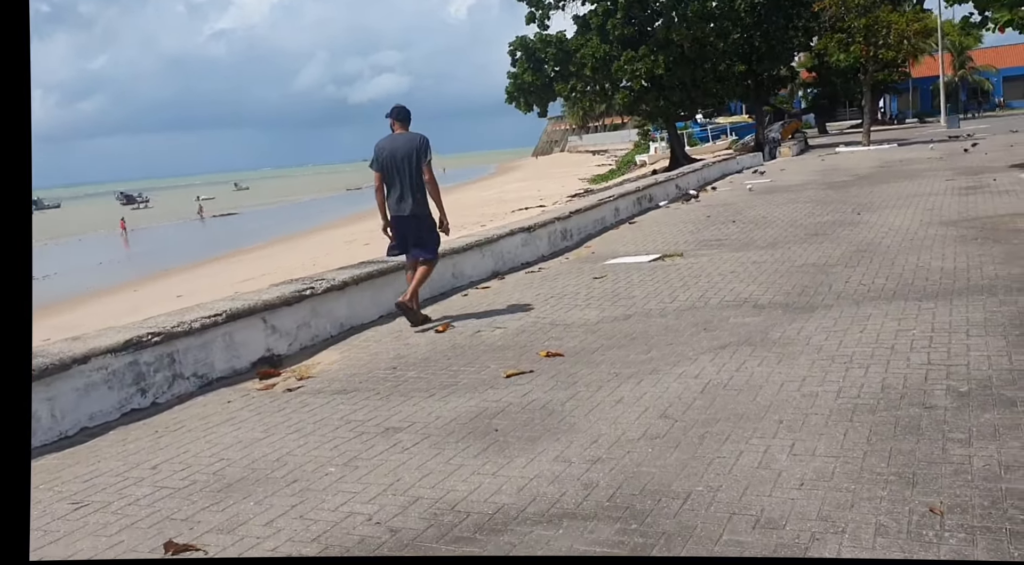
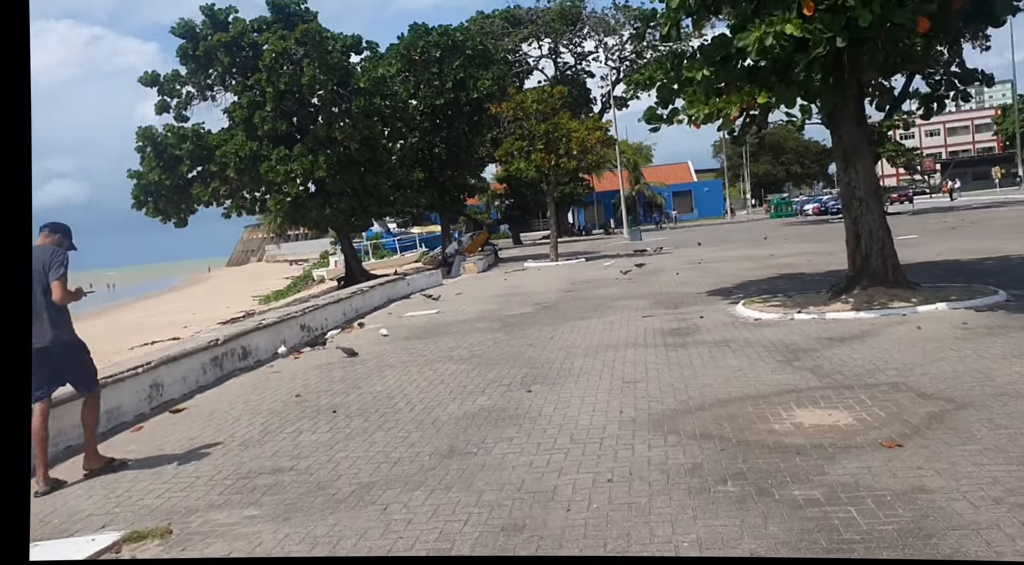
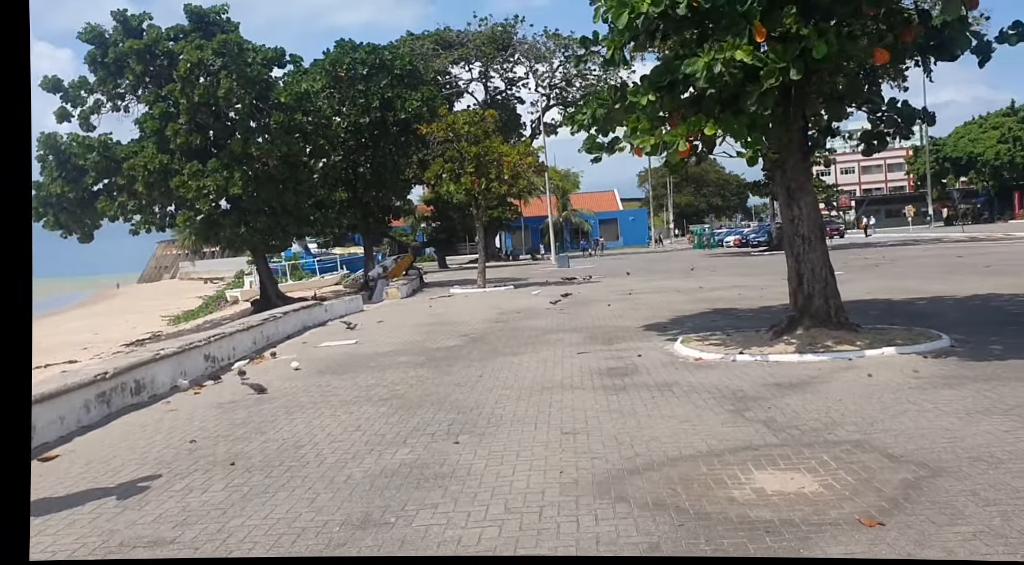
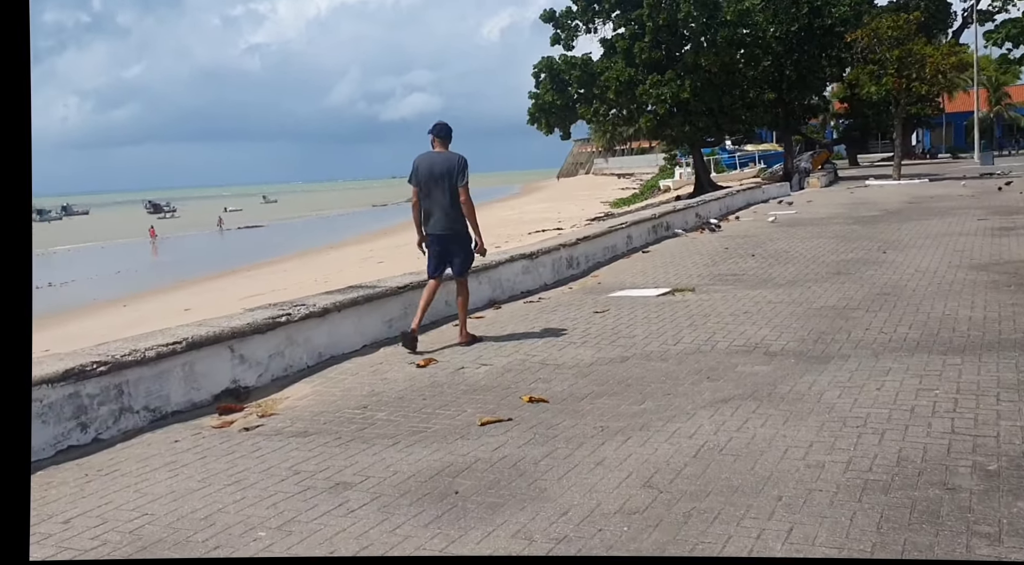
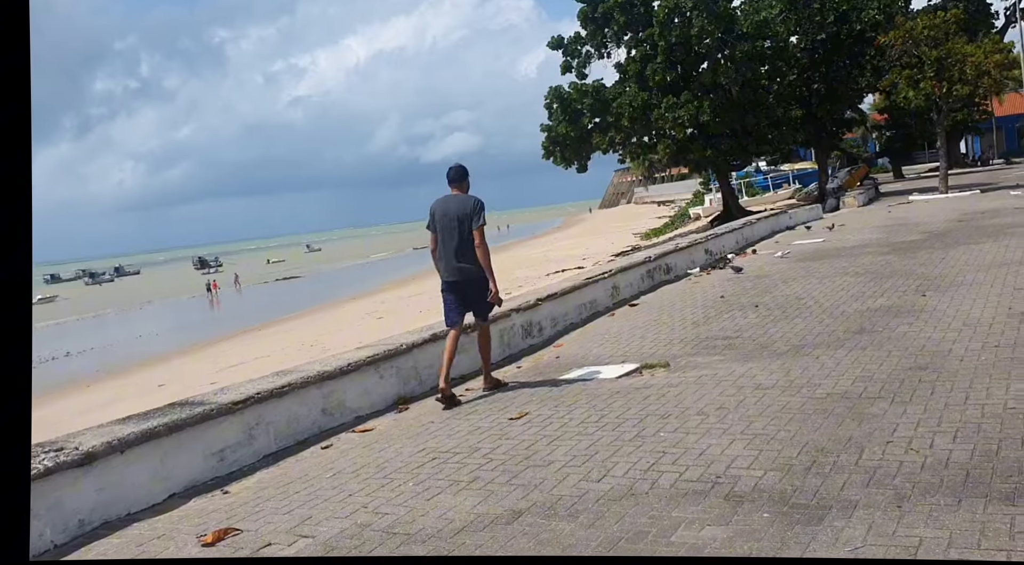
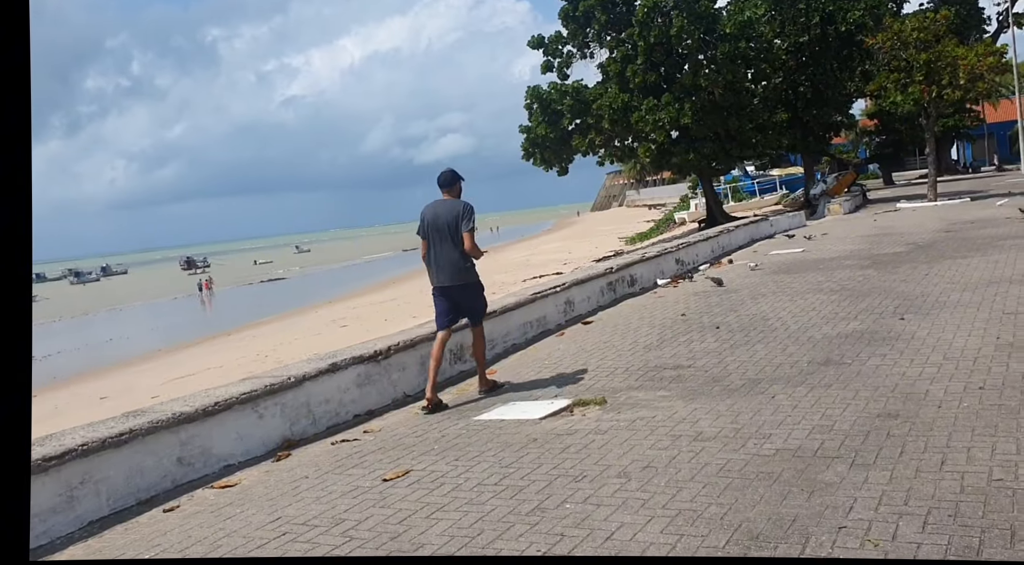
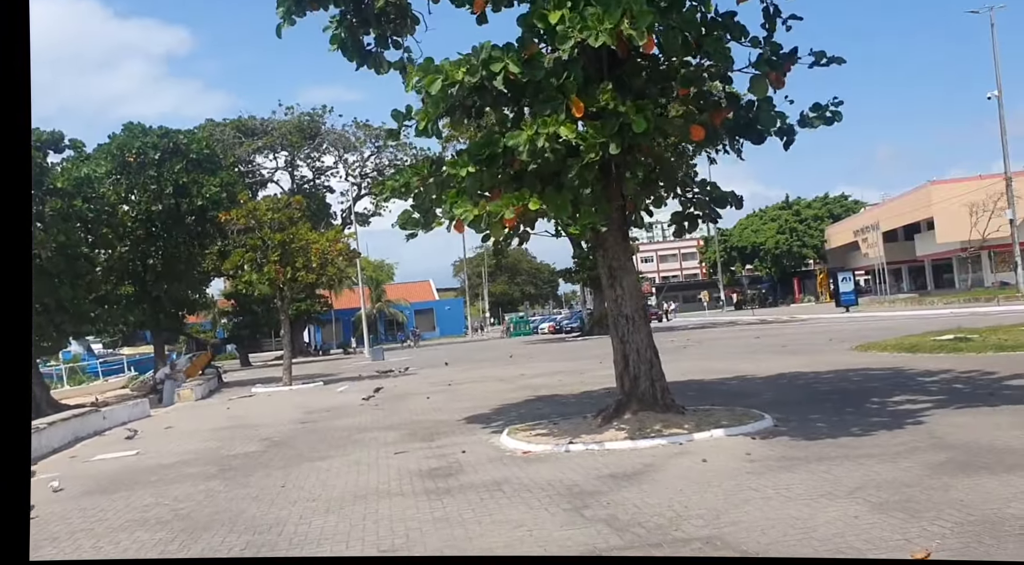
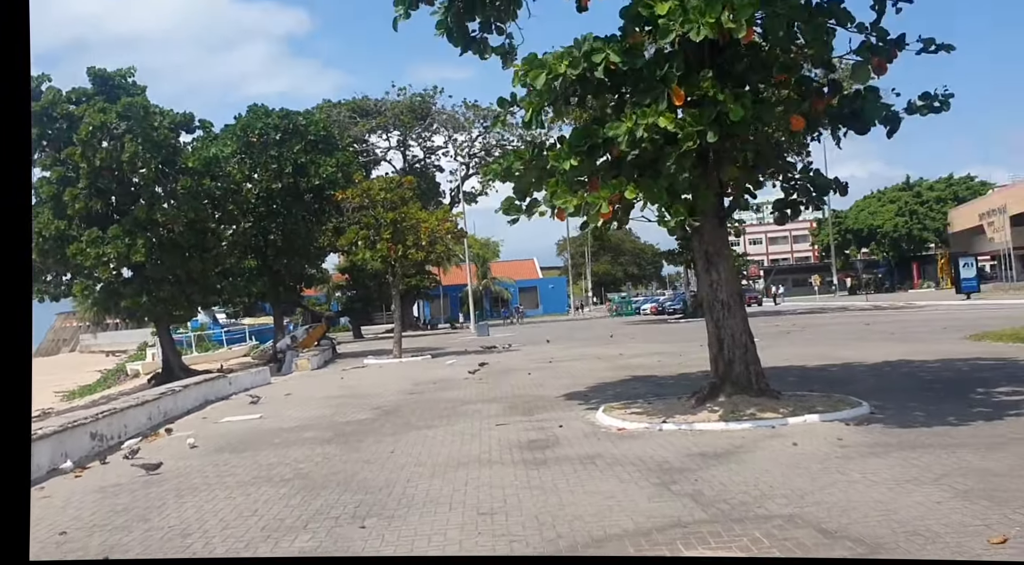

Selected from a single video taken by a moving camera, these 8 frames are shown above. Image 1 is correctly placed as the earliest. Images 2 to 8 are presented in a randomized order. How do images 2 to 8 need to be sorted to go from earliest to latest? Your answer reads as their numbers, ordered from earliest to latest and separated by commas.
4, 5, 6, 2, 3, 8, 7
